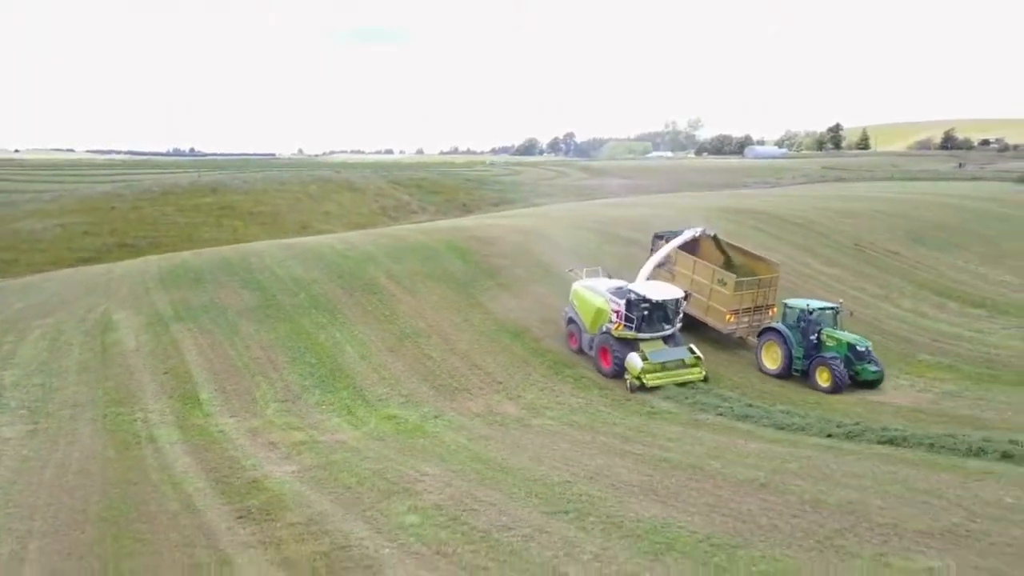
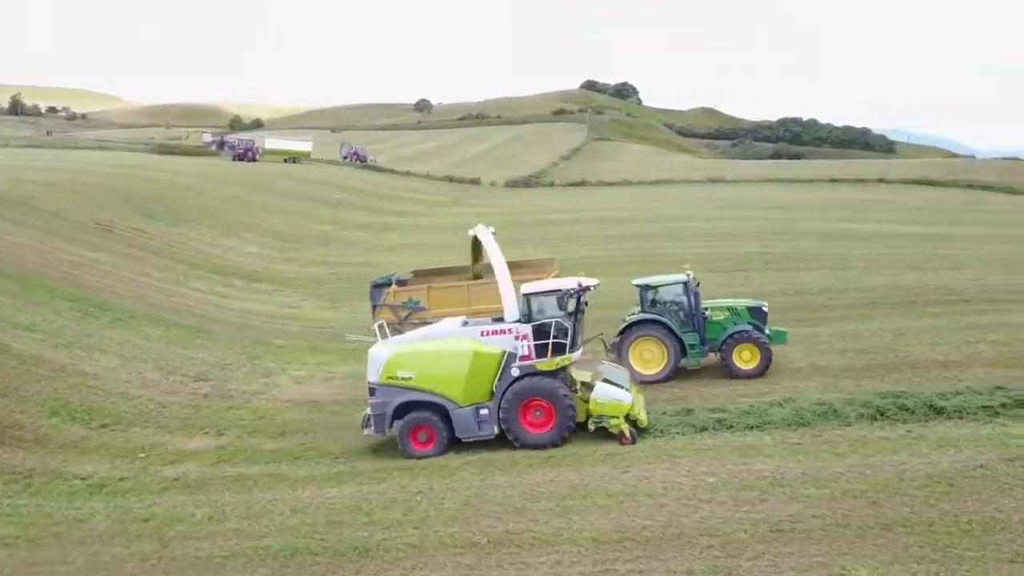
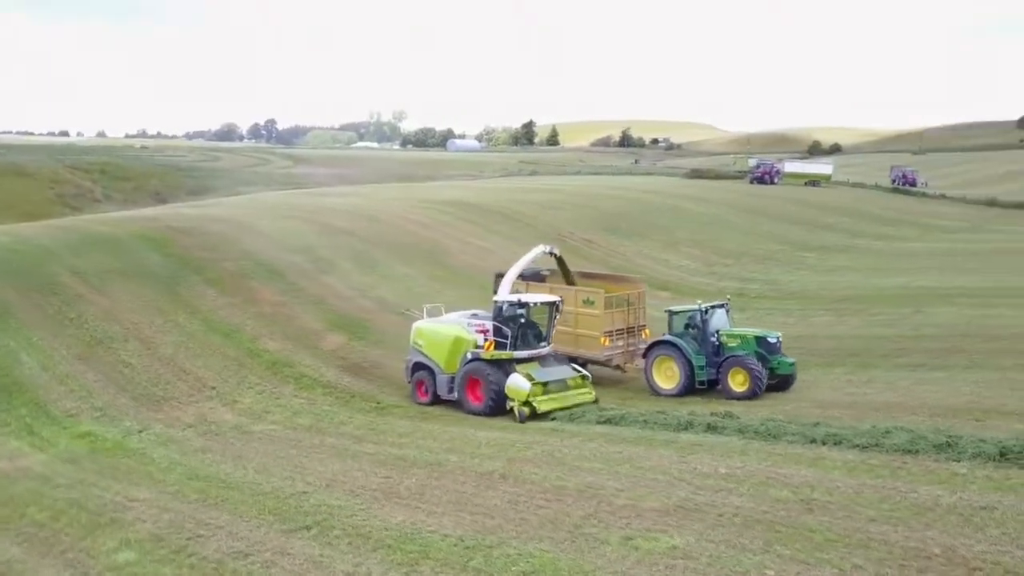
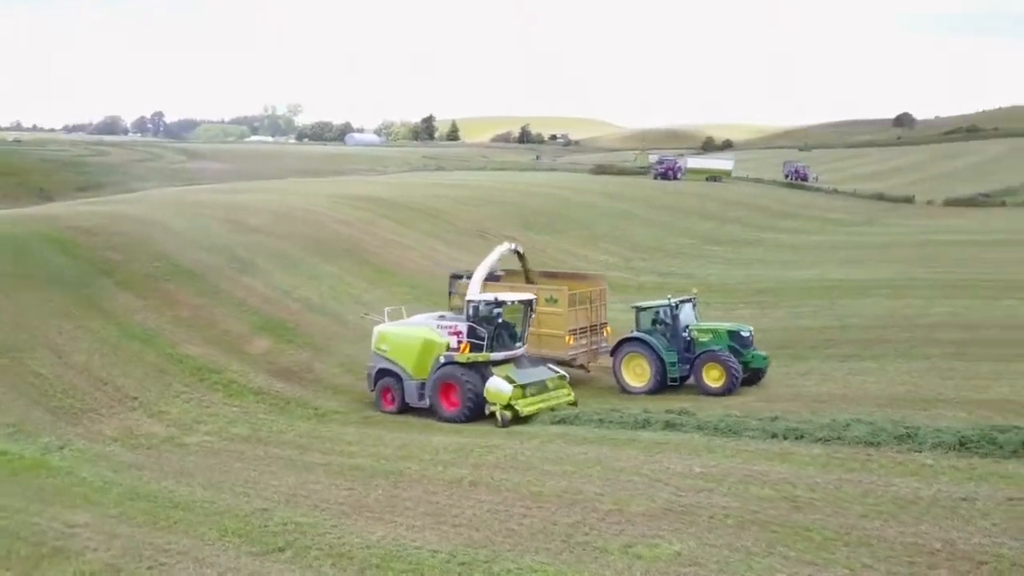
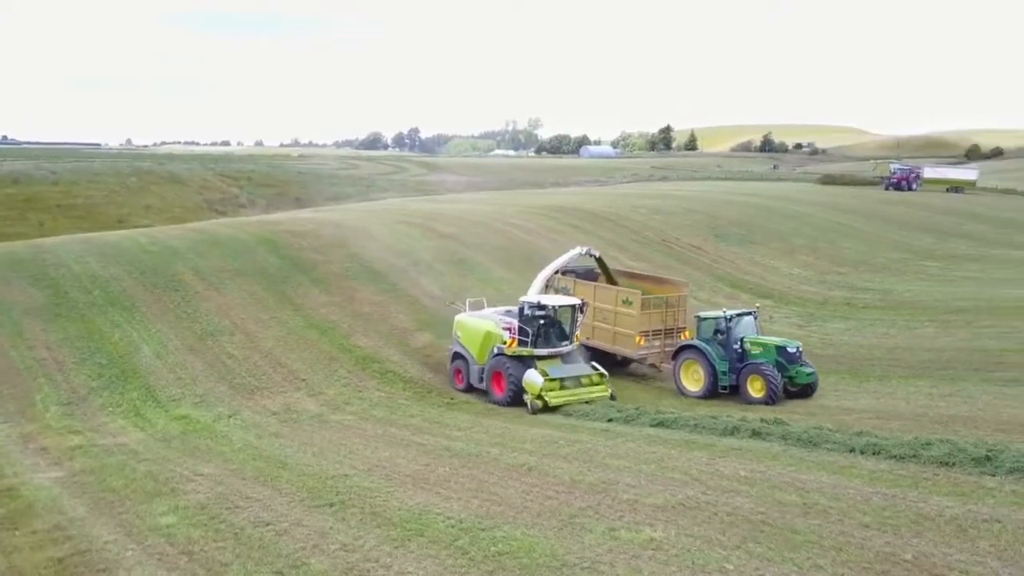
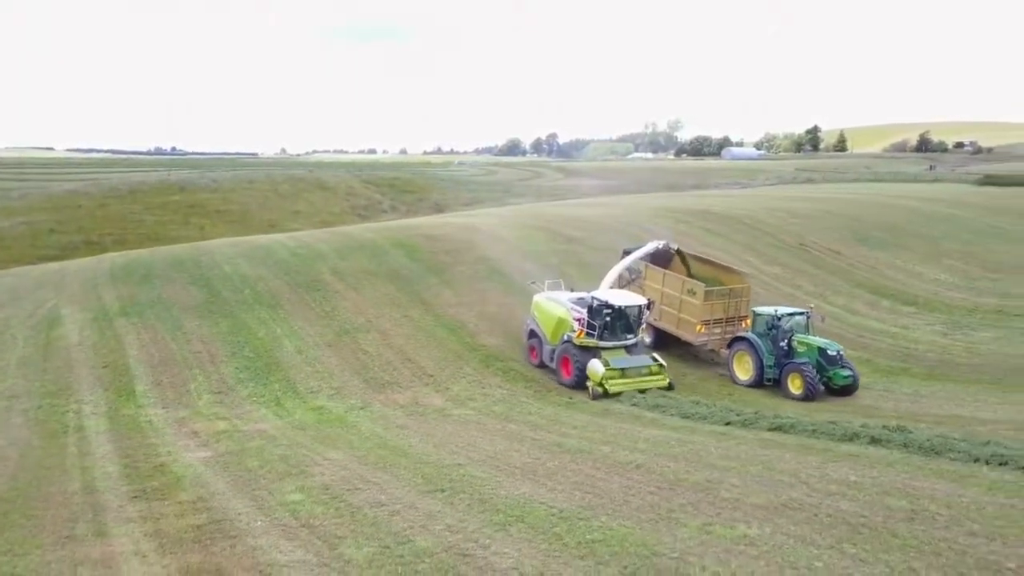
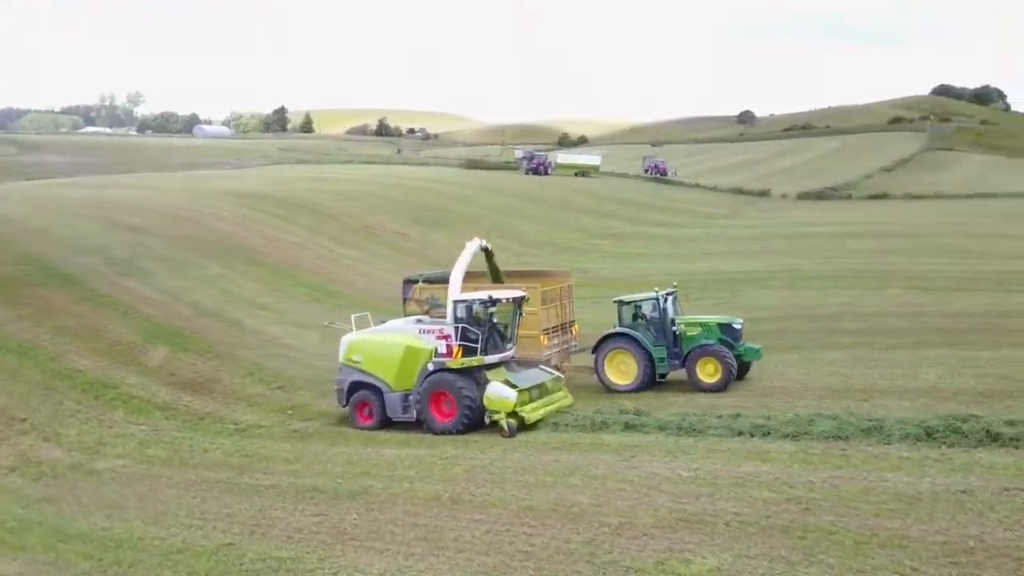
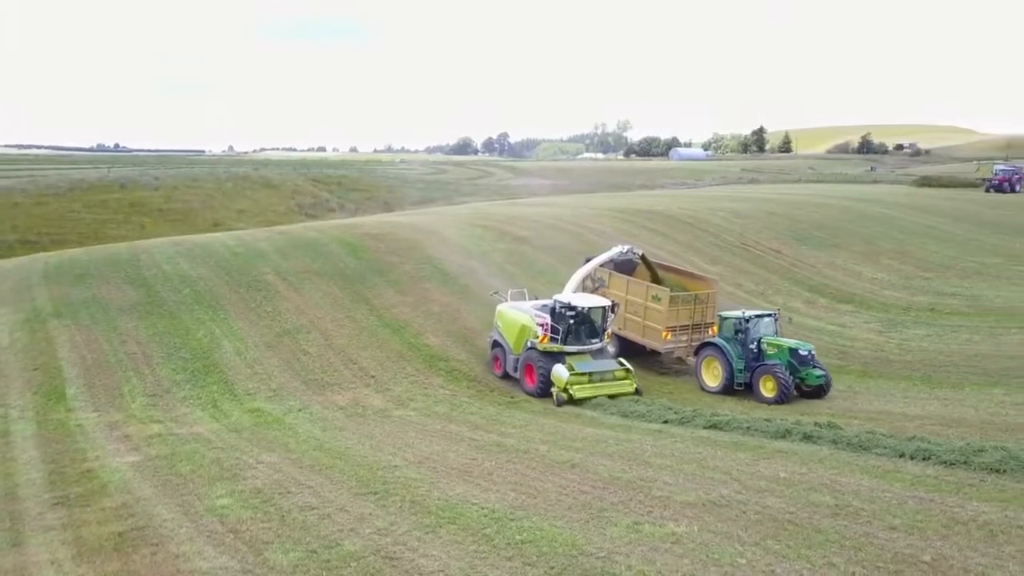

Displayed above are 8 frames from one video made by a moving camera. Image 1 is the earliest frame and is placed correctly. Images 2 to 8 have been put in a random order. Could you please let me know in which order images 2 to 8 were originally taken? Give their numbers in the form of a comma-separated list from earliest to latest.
6, 8, 5, 3, 4, 7, 2
